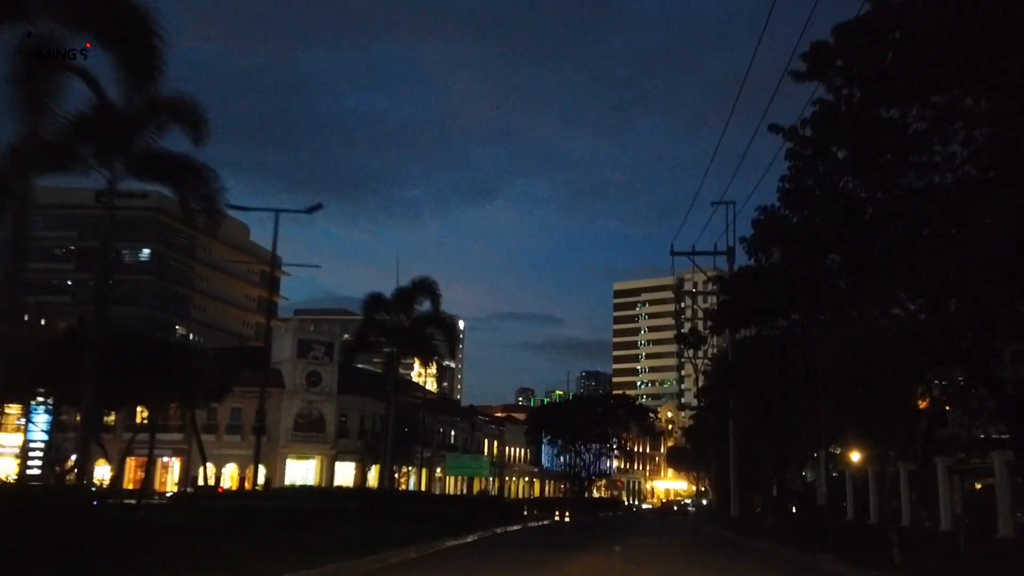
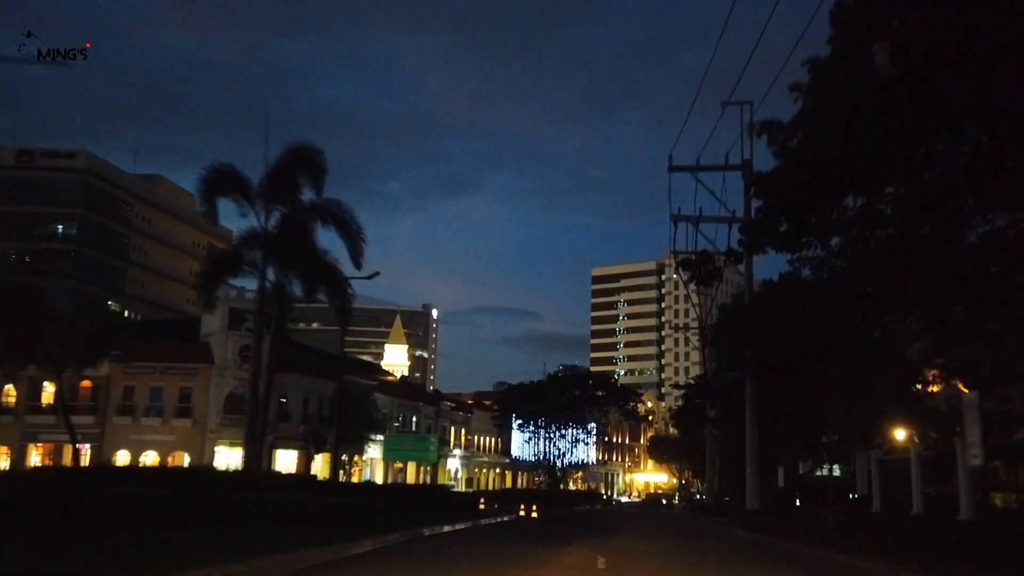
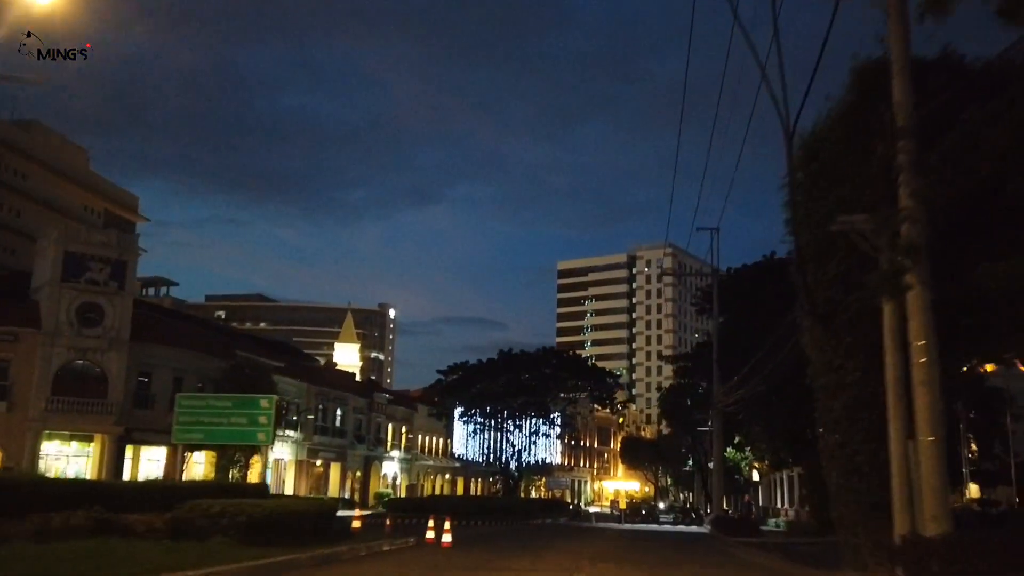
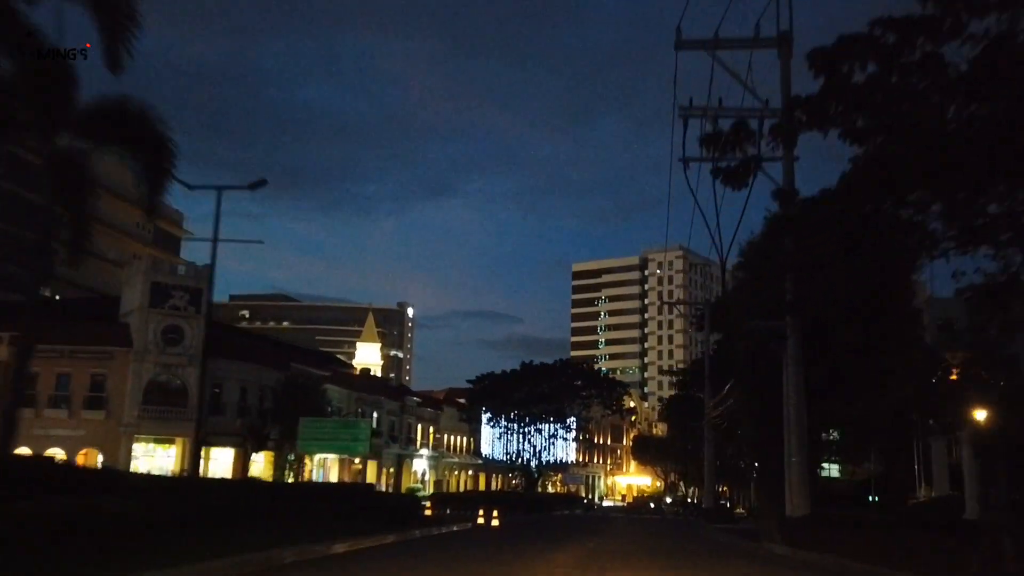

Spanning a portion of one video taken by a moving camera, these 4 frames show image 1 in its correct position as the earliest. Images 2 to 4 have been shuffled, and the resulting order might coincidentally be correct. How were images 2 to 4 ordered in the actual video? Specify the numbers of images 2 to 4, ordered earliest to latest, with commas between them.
2, 4, 3
